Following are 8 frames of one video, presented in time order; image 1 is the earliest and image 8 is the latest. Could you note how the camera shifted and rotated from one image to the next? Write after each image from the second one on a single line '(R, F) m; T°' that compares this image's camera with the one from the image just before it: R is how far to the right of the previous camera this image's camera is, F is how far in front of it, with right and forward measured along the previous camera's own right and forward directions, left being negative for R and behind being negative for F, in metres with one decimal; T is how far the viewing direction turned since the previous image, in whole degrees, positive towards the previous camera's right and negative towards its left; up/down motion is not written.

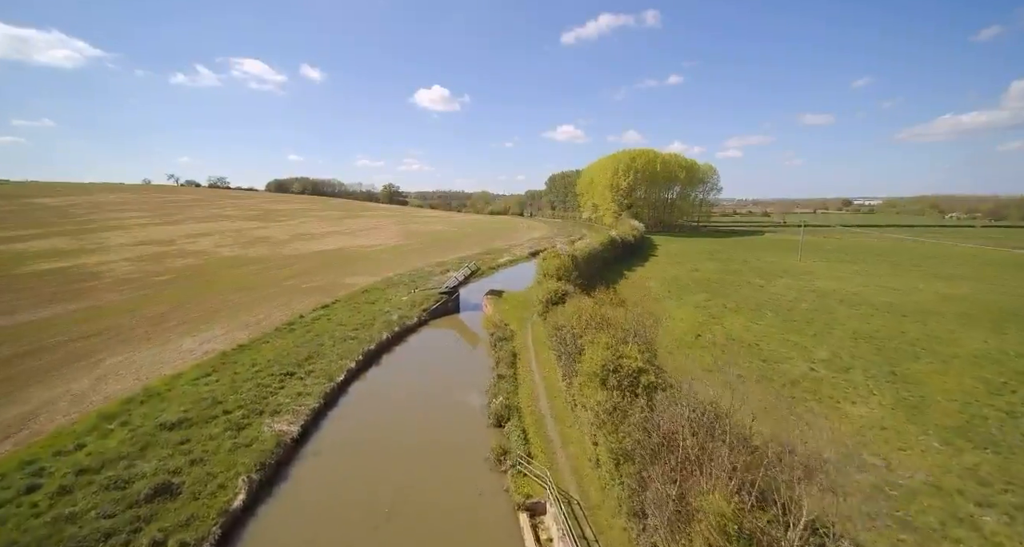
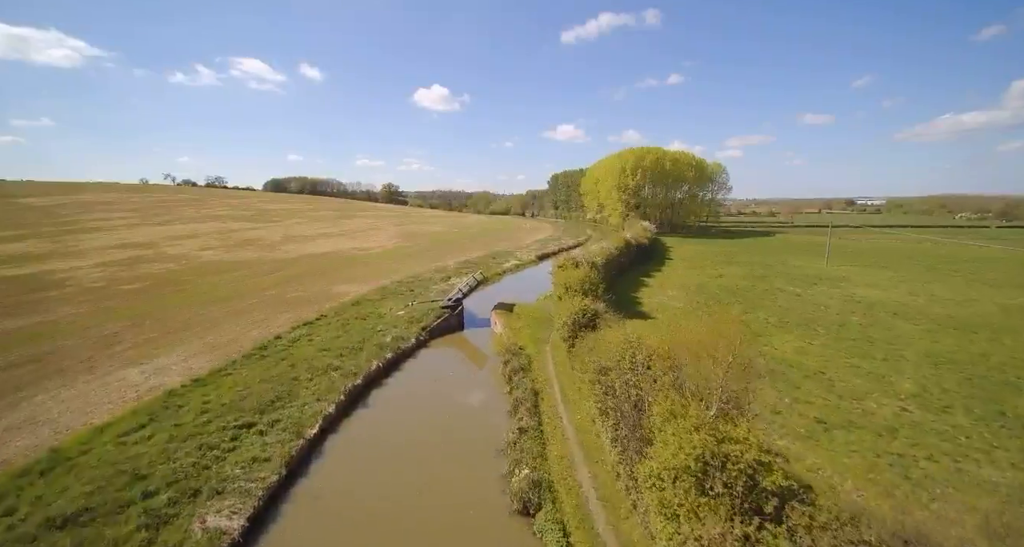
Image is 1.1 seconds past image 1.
(-0.6, +3.7) m; 0°
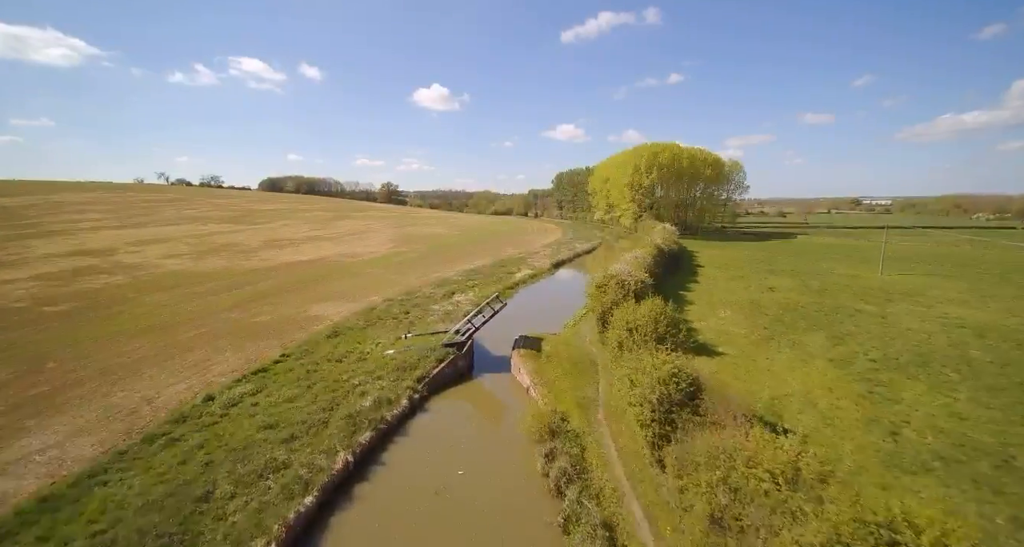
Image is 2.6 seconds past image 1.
(-1.0, +6.1) m; 0°
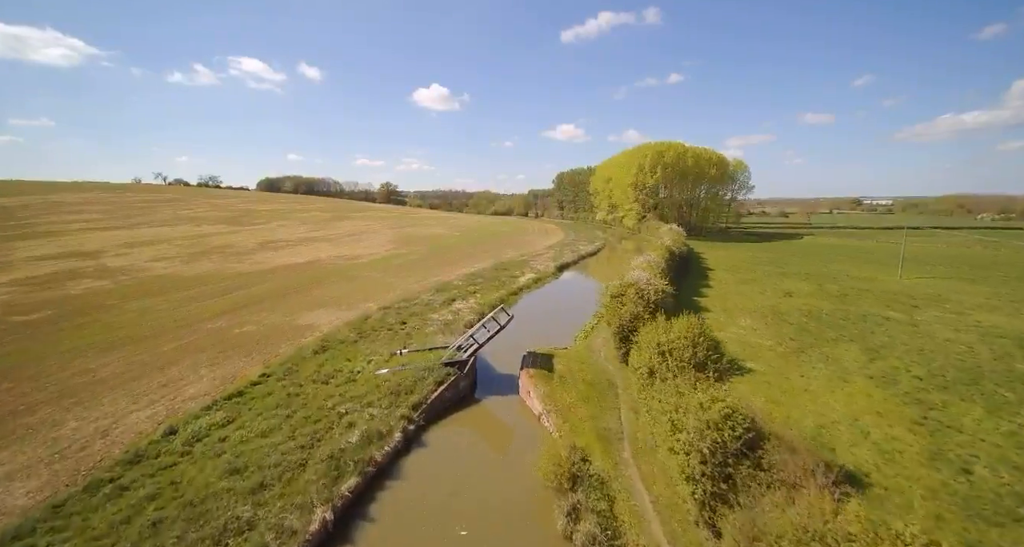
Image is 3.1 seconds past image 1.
(-0.3, +1.9) m; 0°
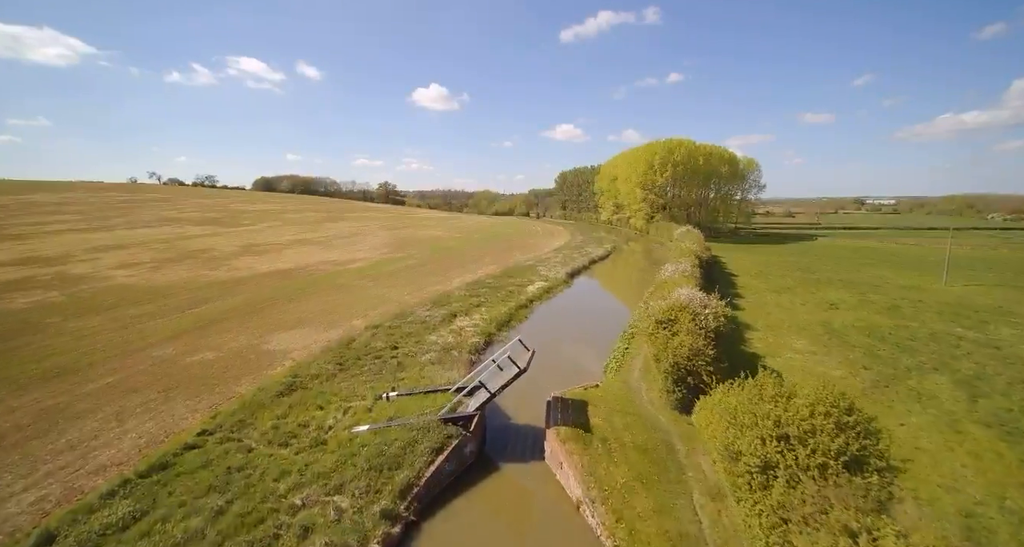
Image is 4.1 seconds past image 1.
(-0.6, +3.9) m; 0°
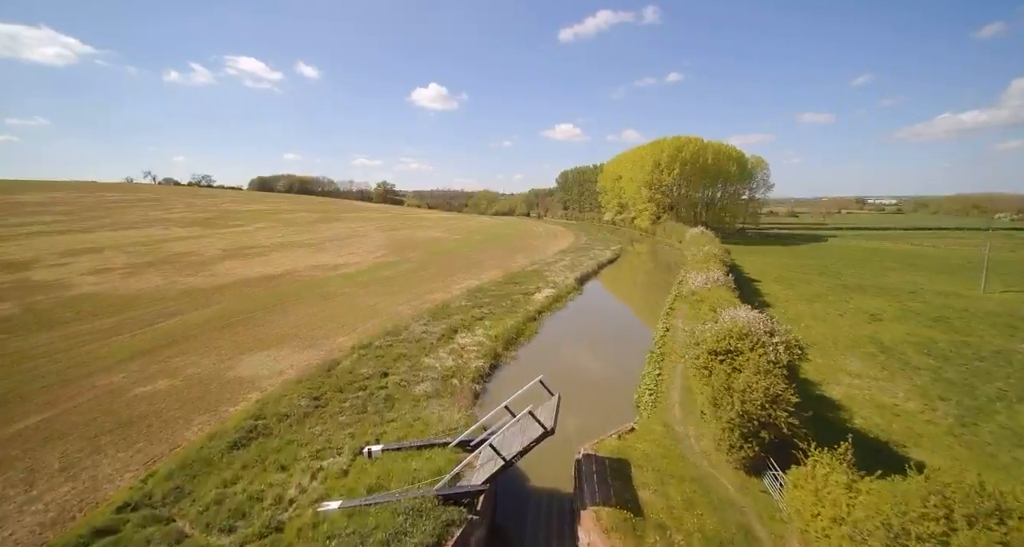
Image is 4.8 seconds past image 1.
(-0.4, +2.9) m; 0°
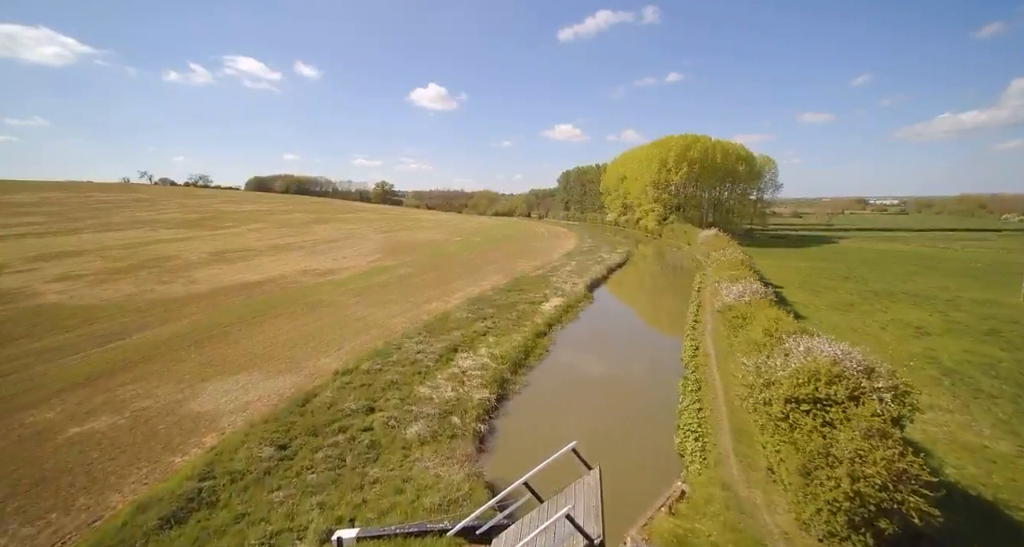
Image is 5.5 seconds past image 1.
(-0.3, +2.6) m; 0°
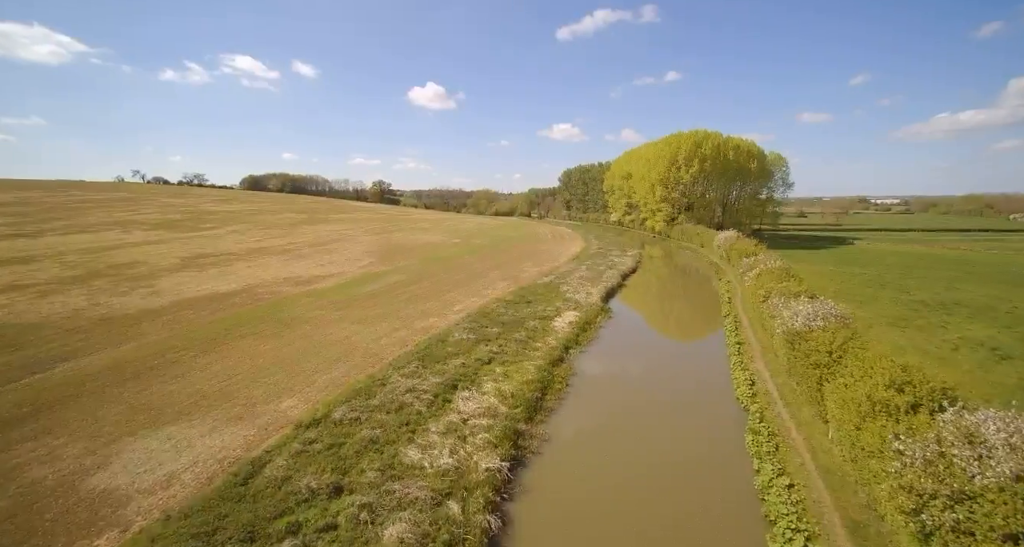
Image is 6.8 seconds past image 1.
(-0.4, +3.6) m; 0°
